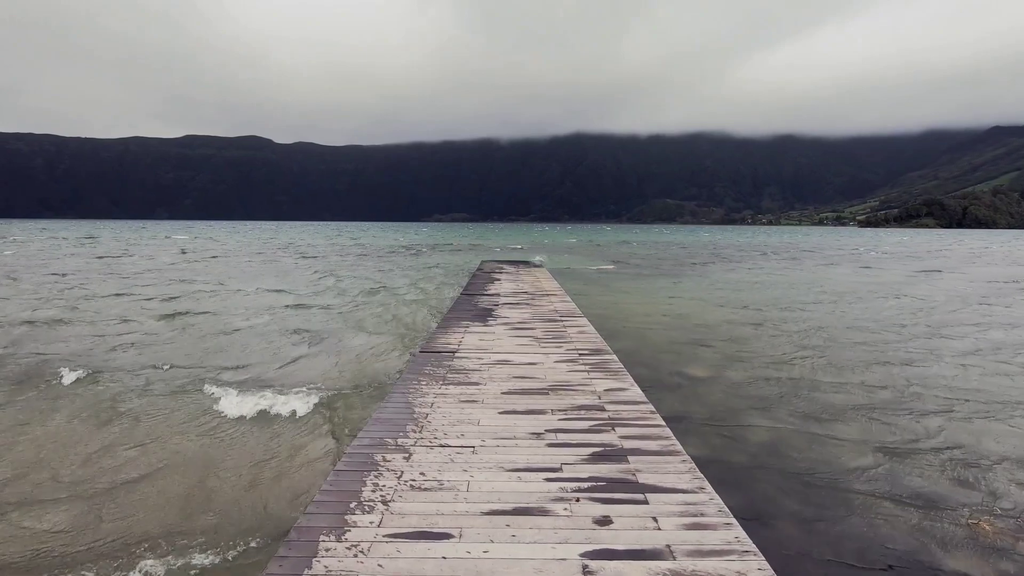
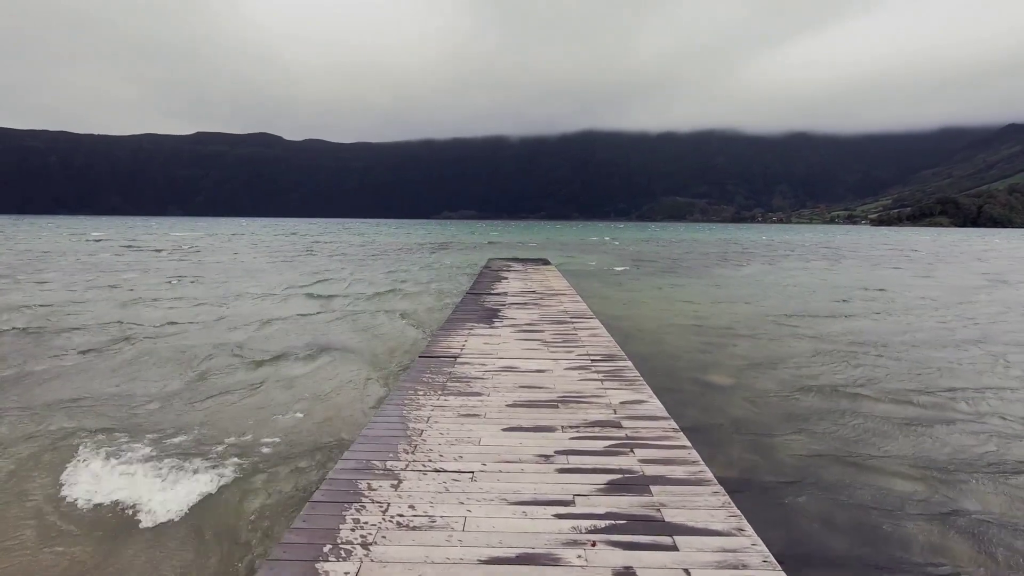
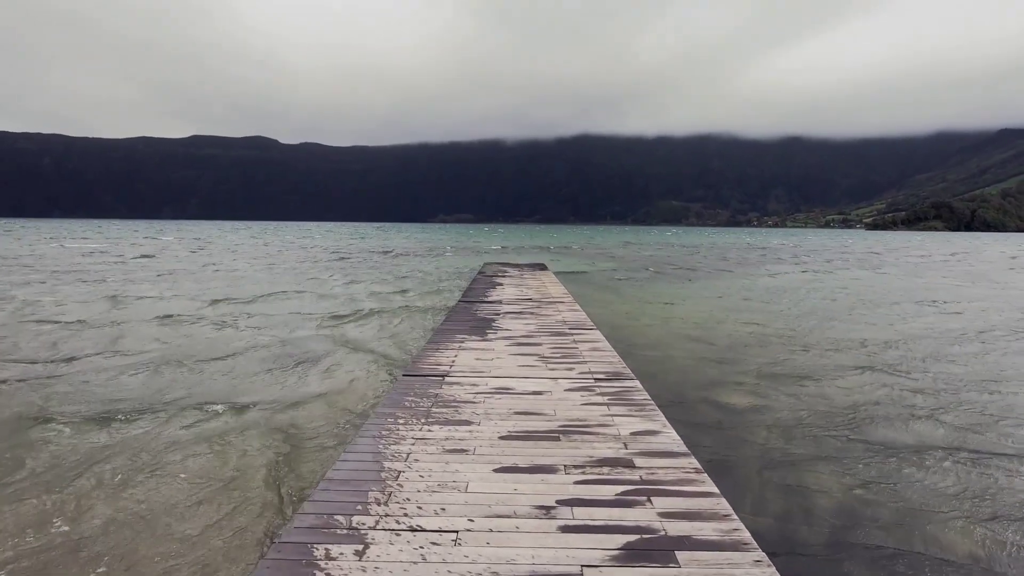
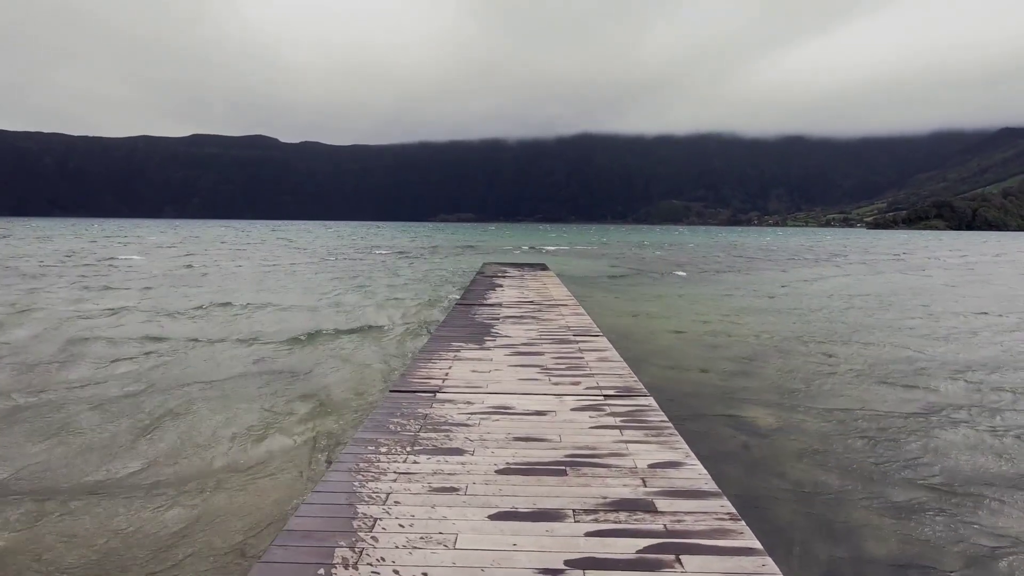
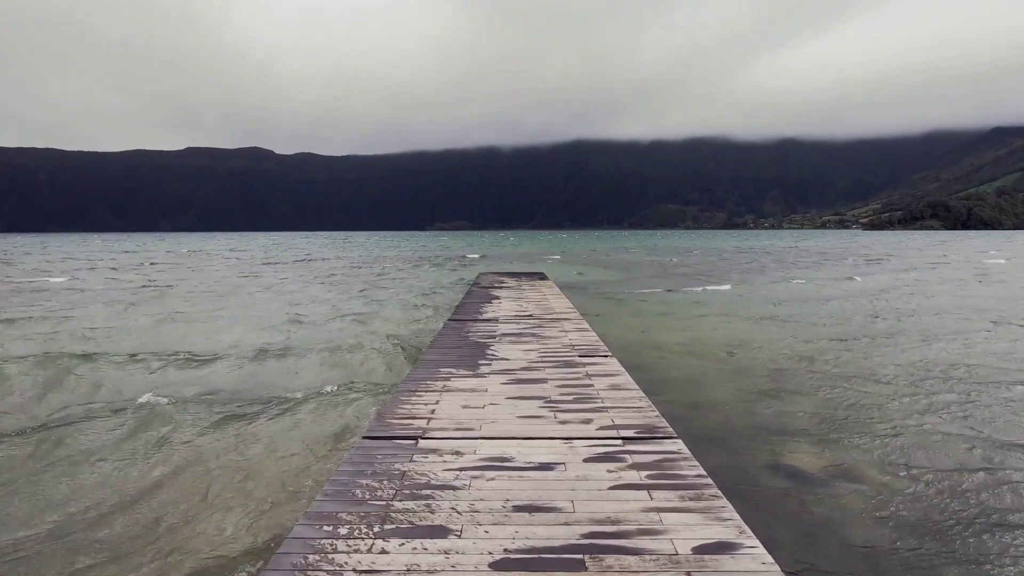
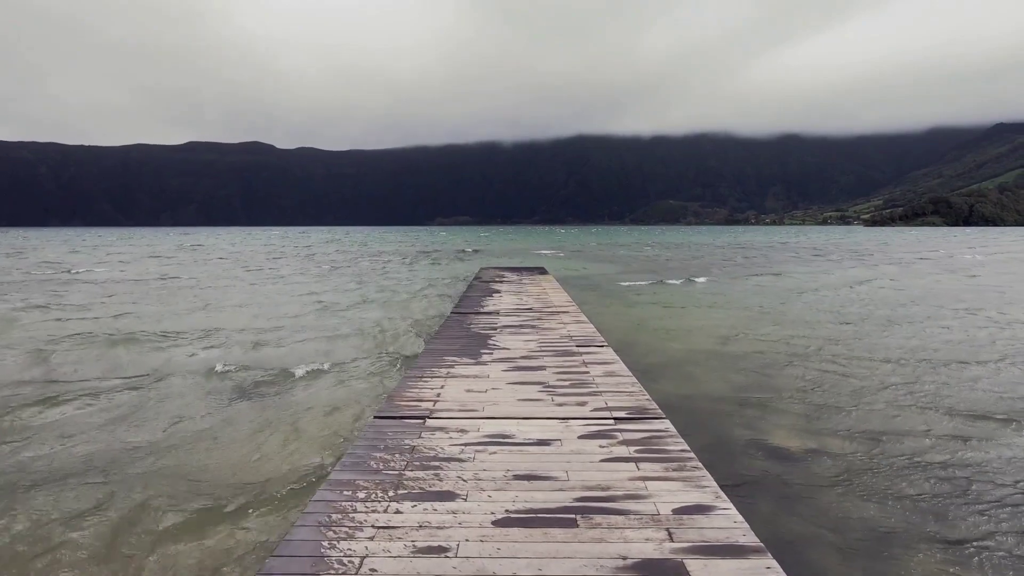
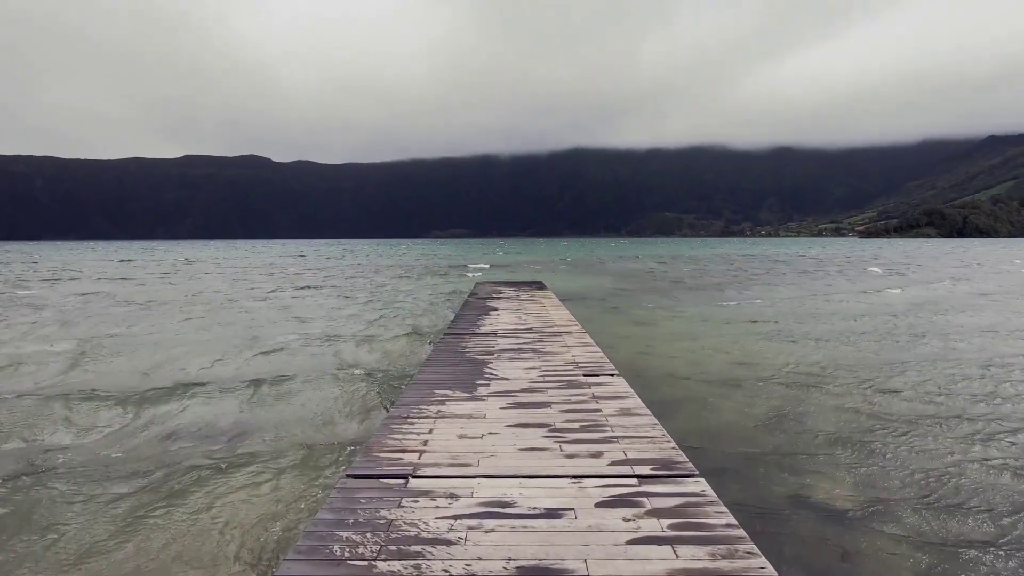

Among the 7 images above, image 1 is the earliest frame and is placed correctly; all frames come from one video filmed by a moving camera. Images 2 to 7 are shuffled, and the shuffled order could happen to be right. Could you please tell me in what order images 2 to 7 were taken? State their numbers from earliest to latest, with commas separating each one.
2, 3, 4, 6, 5, 7
